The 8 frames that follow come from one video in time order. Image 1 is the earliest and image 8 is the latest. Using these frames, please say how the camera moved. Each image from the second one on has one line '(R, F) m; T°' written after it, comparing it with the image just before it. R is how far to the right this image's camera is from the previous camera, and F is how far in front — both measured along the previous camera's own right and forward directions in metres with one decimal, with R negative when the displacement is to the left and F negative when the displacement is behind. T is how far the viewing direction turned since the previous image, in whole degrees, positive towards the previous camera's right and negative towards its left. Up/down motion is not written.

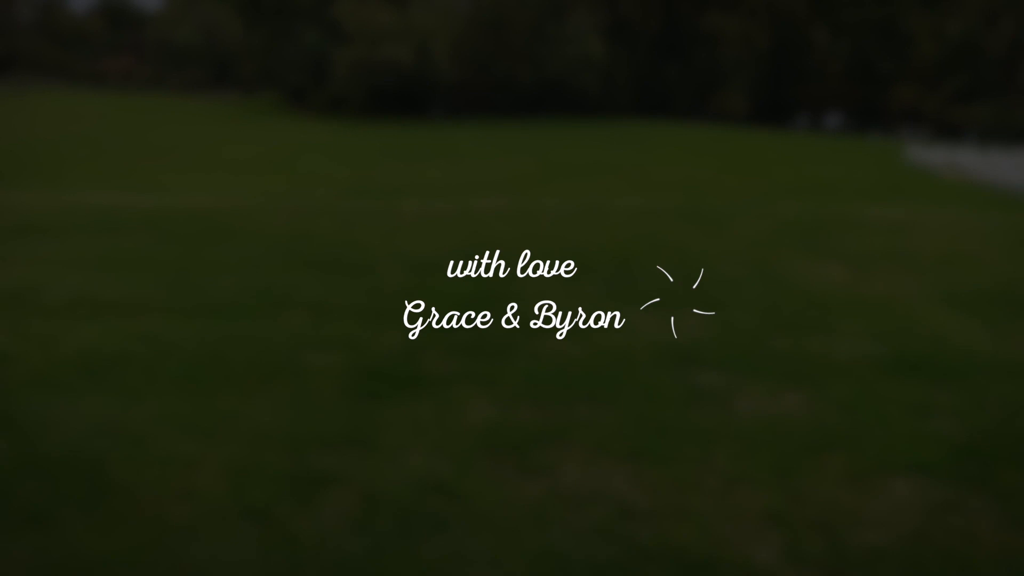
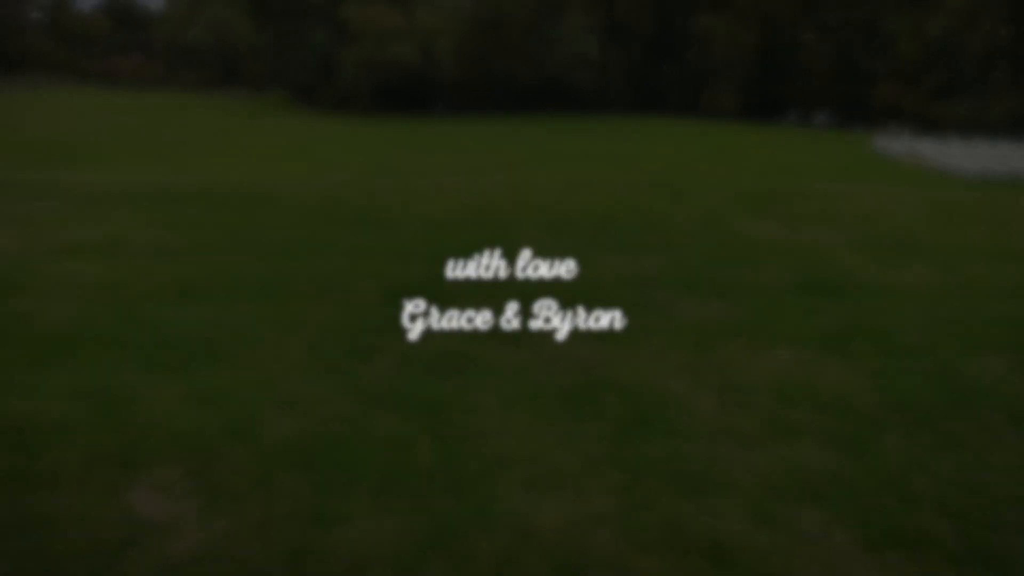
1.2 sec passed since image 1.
(-0.3, -1.7) m; 0°
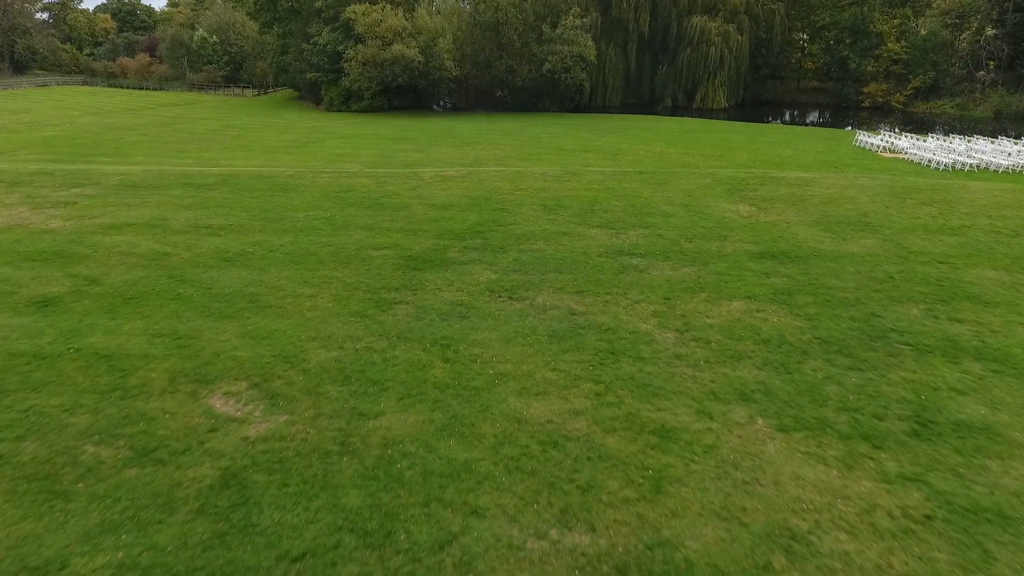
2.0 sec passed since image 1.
(0.0, -1.6) m; 0°
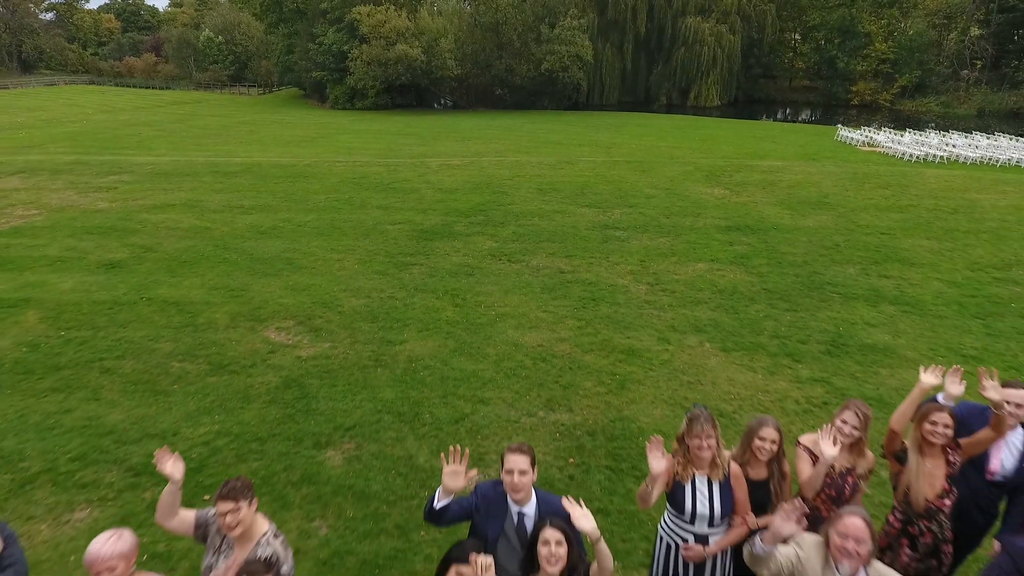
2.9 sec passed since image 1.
(0.0, -1.8) m; 0°
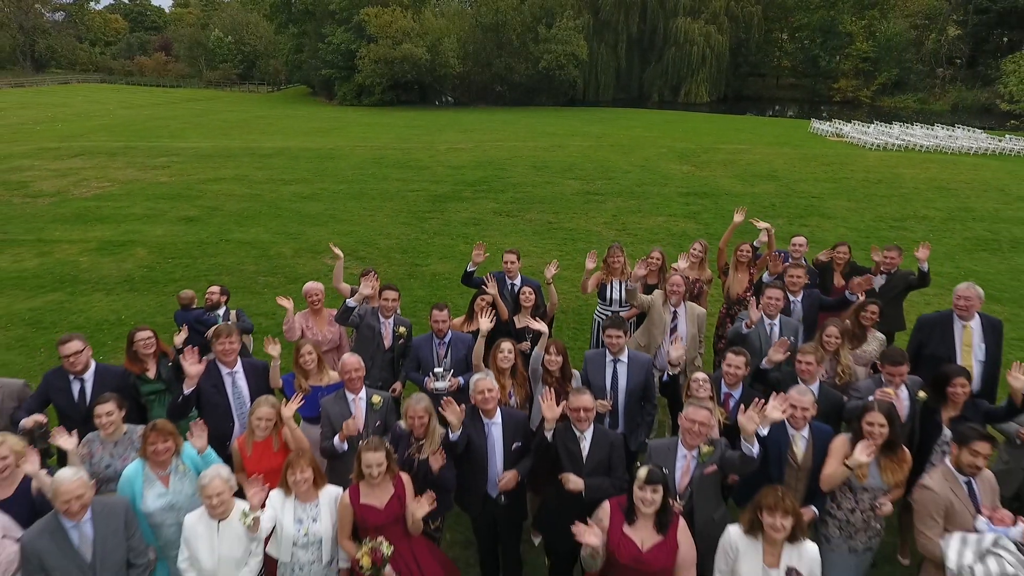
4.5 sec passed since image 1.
(0.0, -3.0) m; 0°
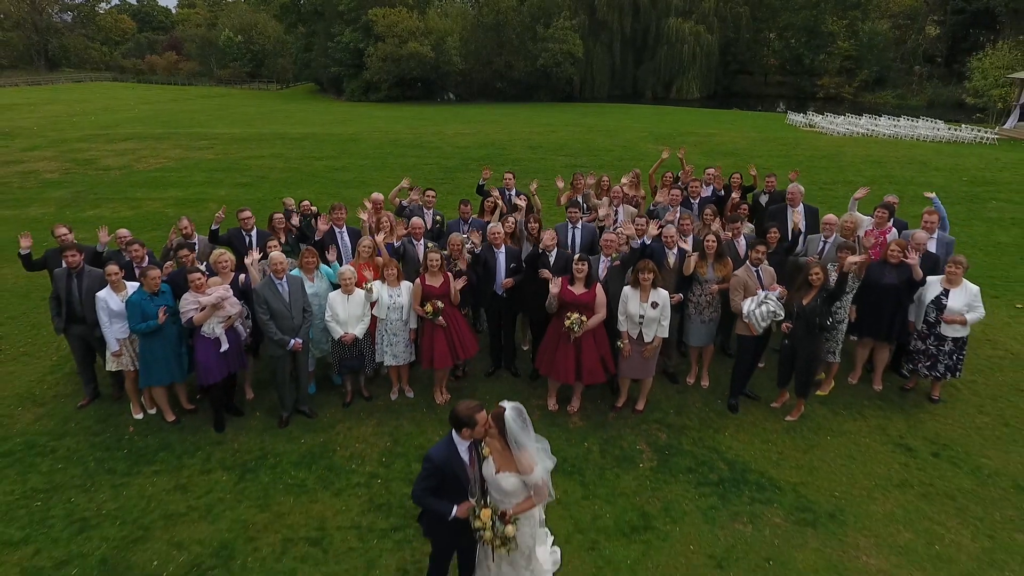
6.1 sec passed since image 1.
(0.0, -3.1) m; 0°
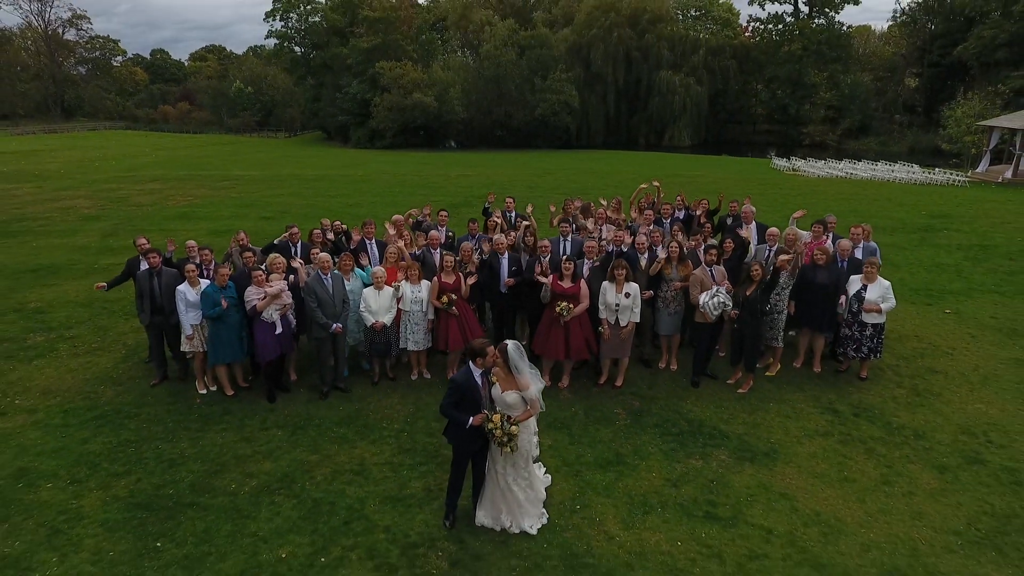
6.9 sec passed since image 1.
(0.0, -1.6) m; 0°
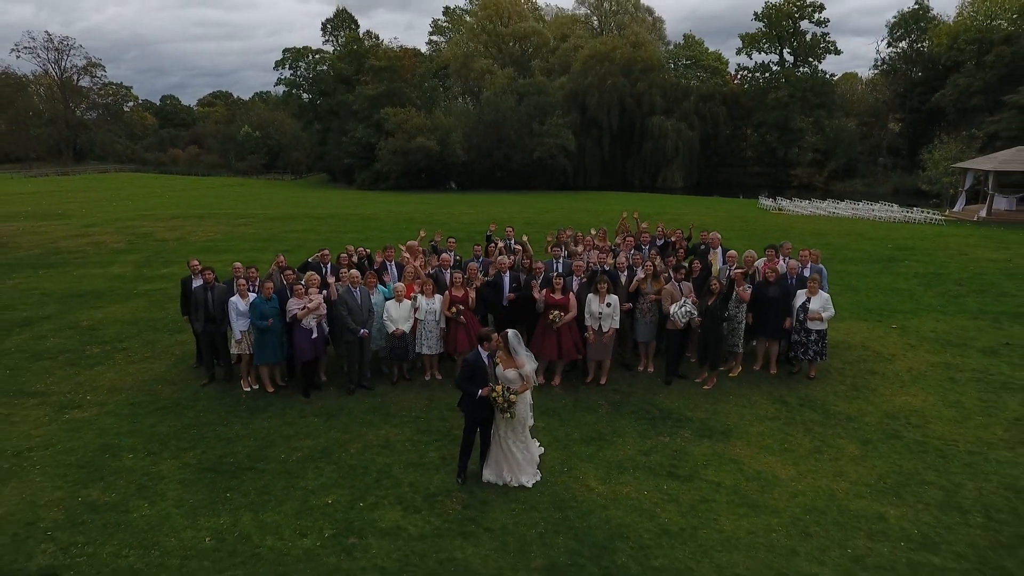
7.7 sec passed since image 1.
(0.0, -1.5) m; 0°
